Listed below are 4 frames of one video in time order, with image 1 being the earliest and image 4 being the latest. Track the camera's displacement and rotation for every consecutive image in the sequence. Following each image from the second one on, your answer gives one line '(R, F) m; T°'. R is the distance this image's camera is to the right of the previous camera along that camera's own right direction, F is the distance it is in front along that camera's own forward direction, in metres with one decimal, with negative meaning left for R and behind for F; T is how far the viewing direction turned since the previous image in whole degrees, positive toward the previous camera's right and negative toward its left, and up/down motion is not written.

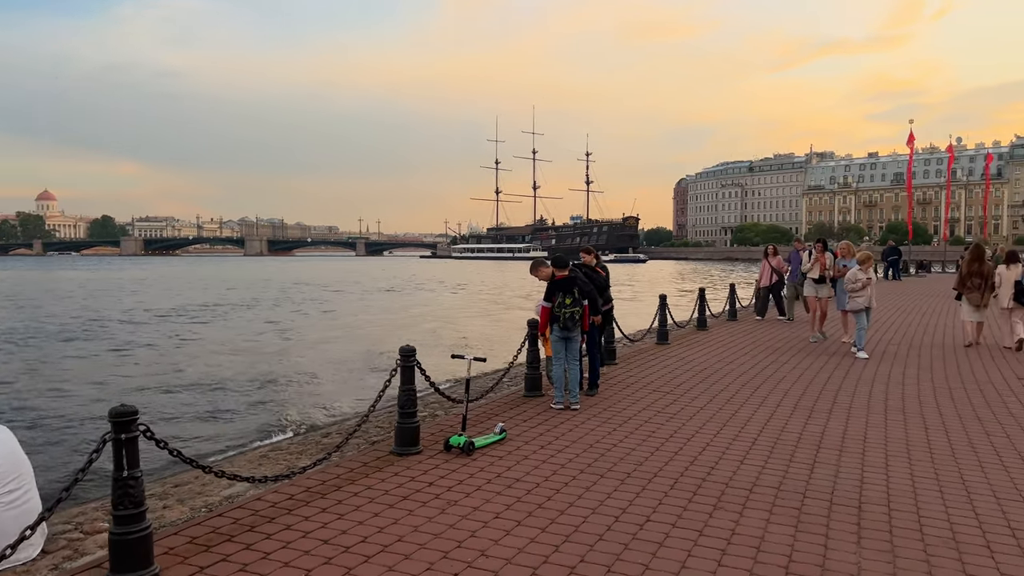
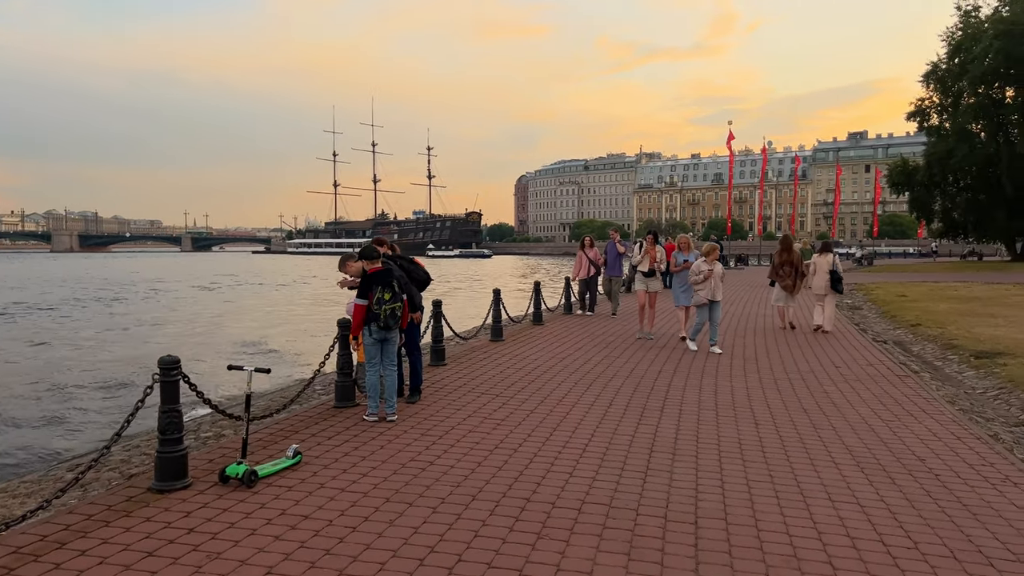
(+0.3, +0.8) m; +11°
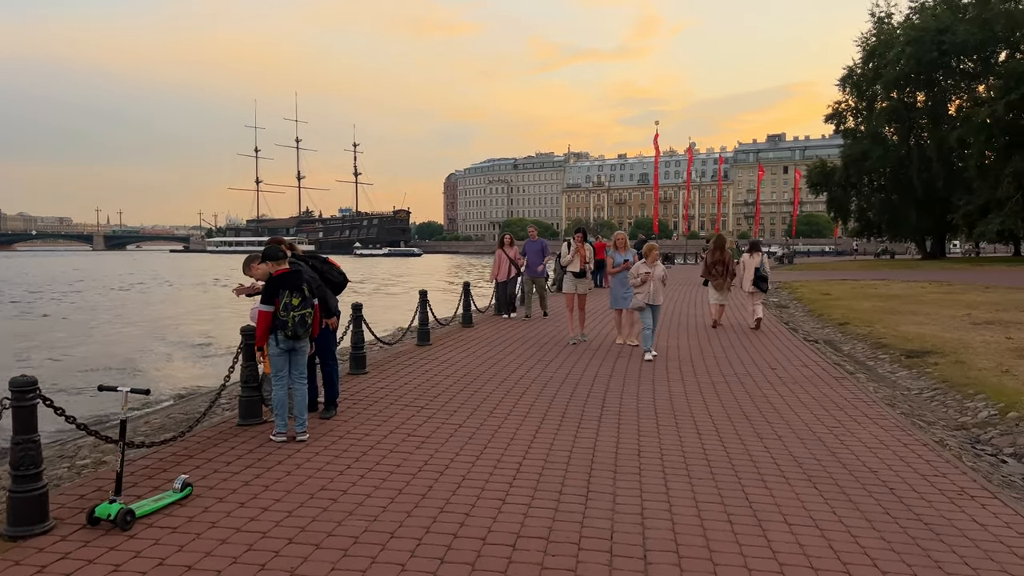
(0.0, +0.5) m; +5°
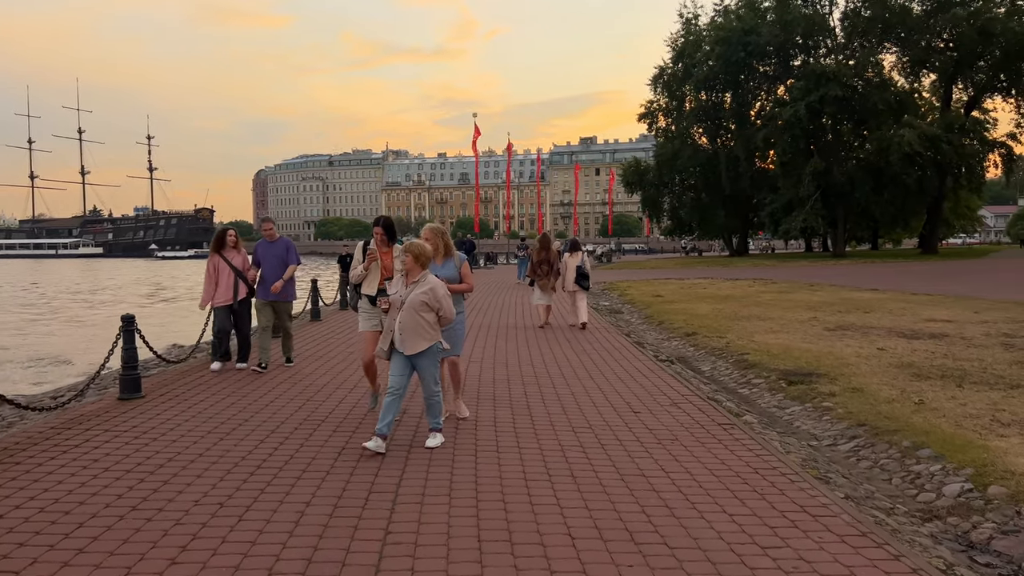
(+0.6, +3.0) m; +13°
